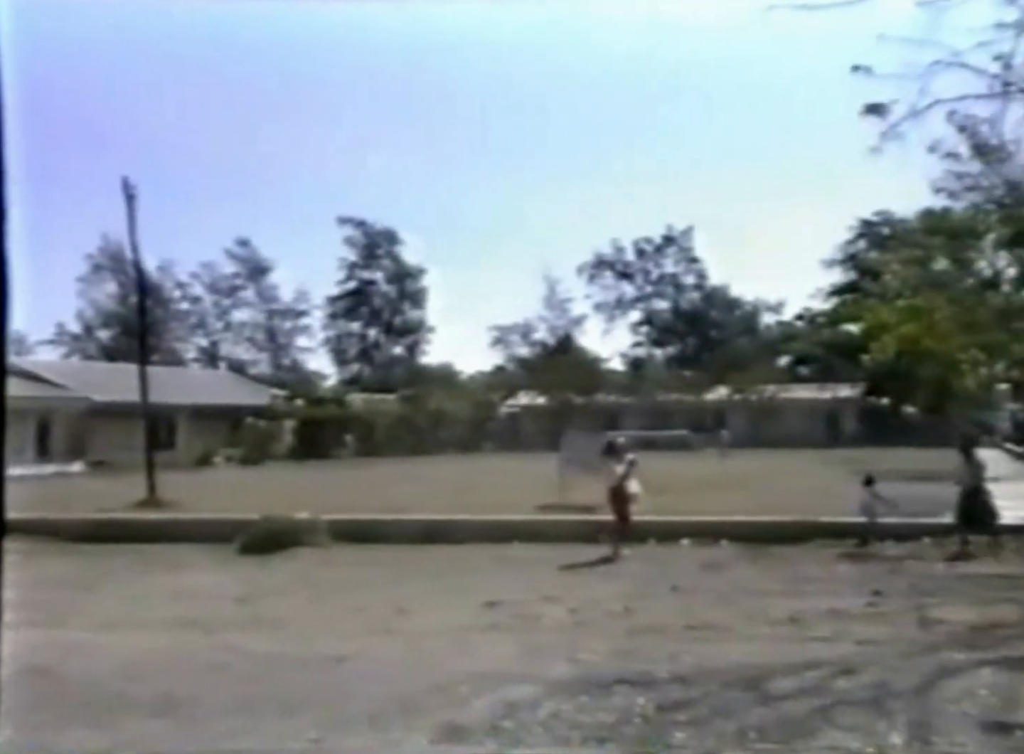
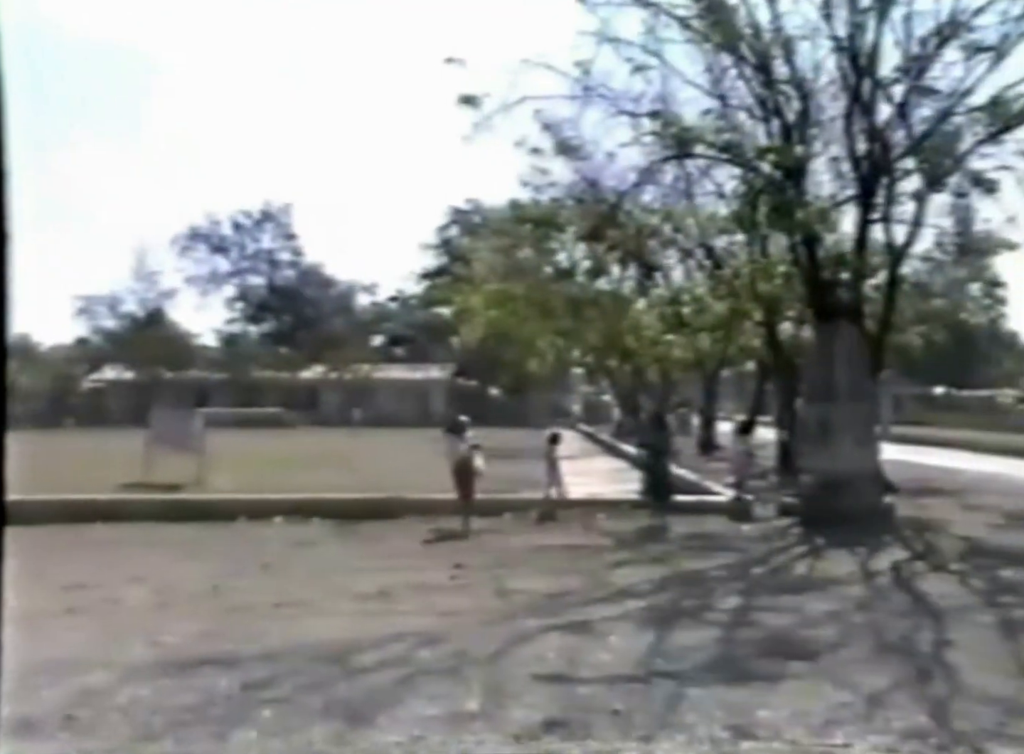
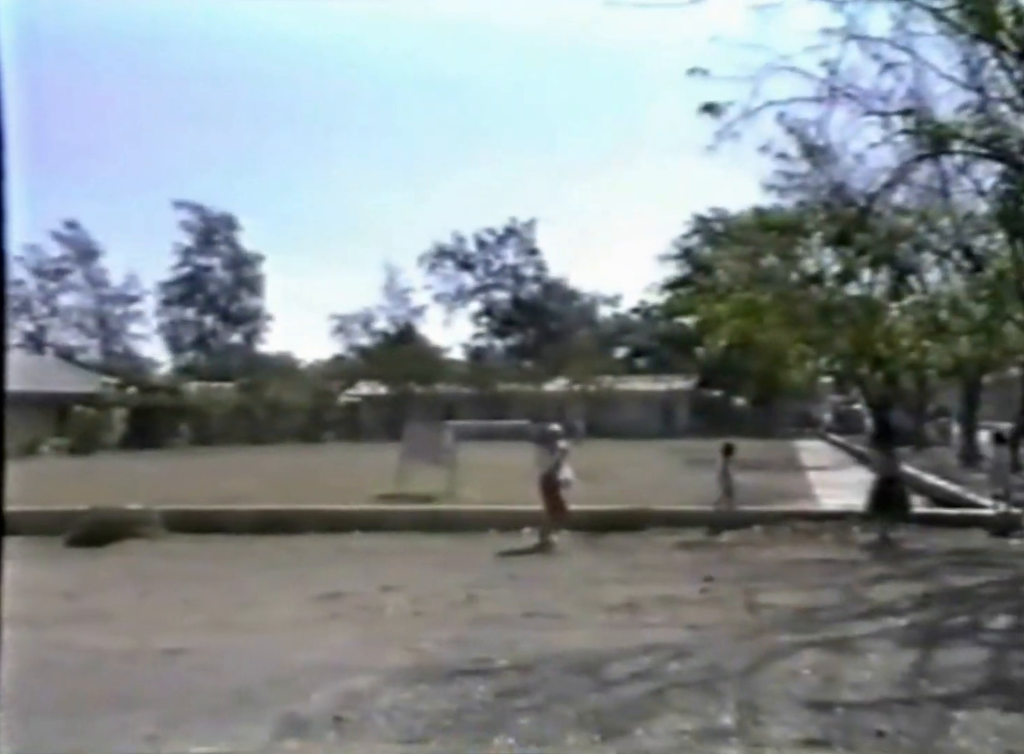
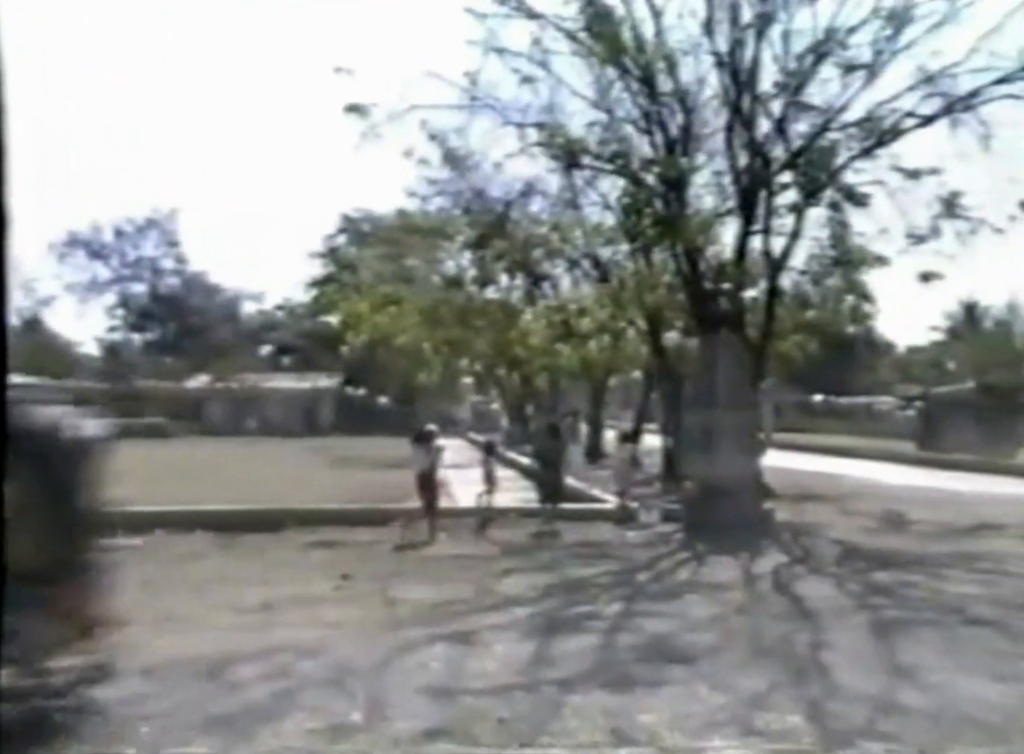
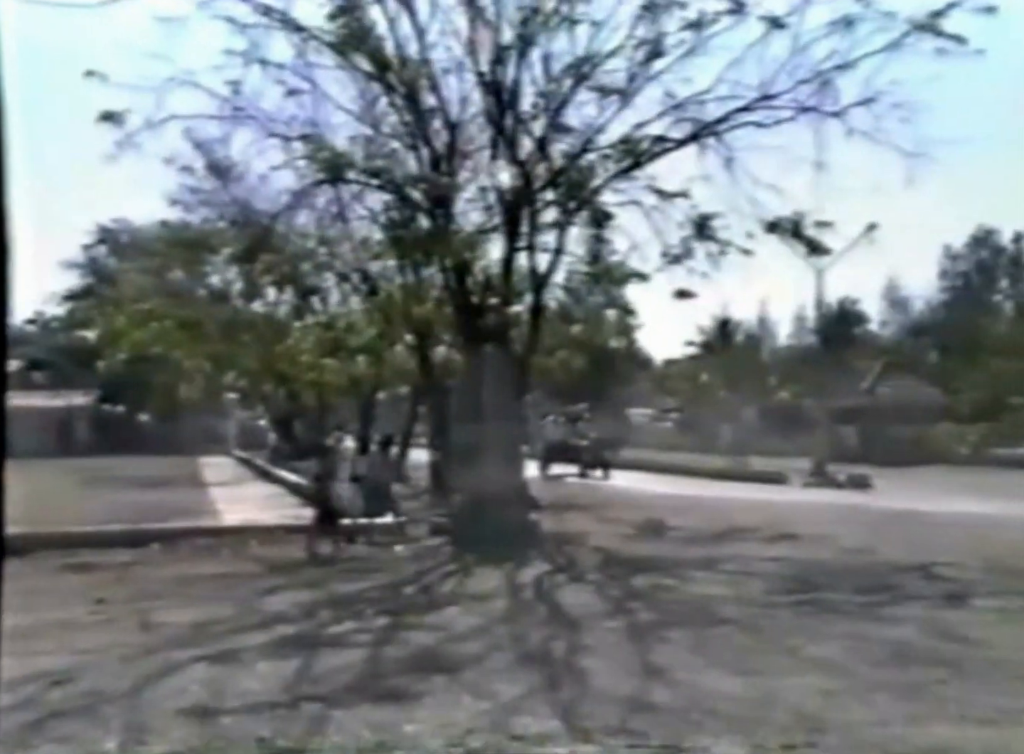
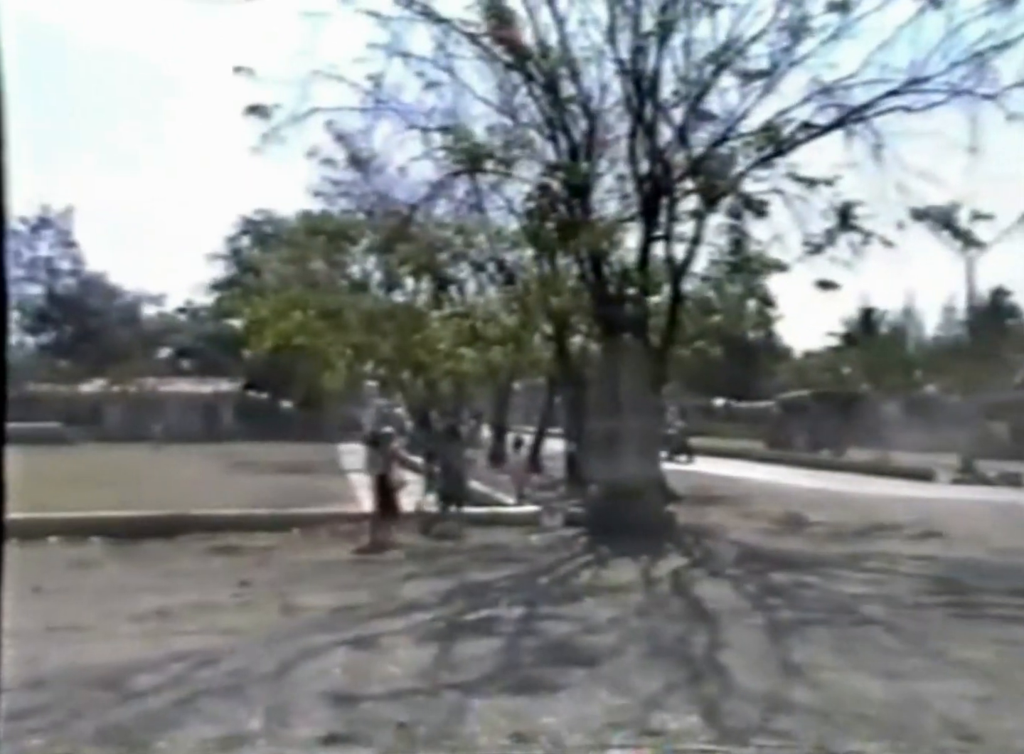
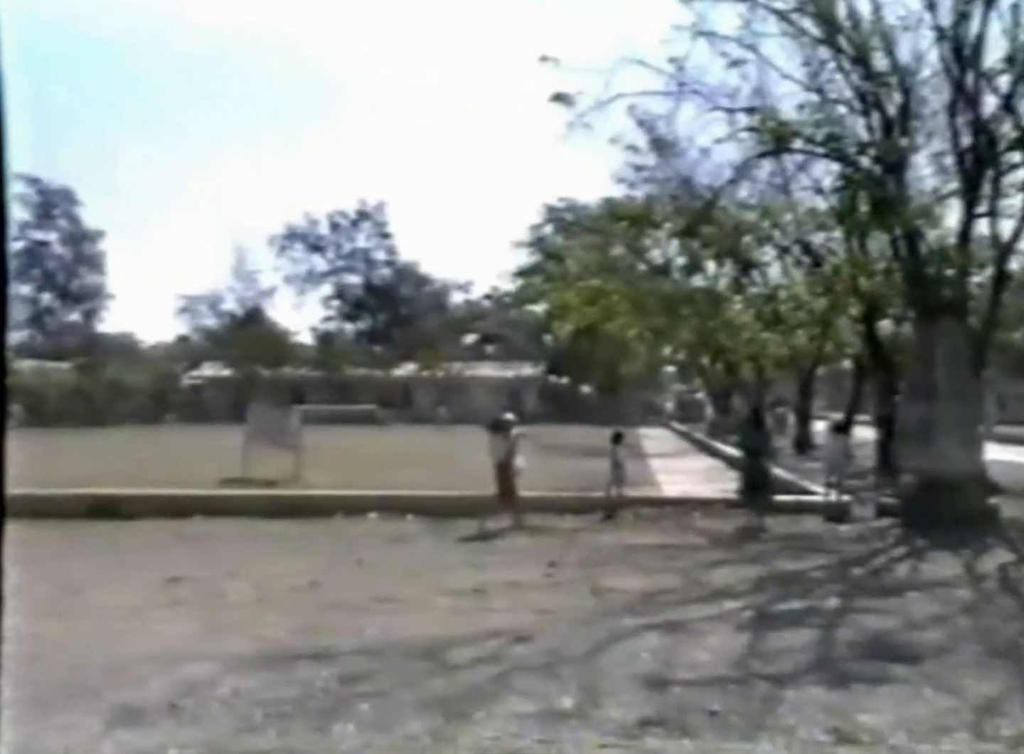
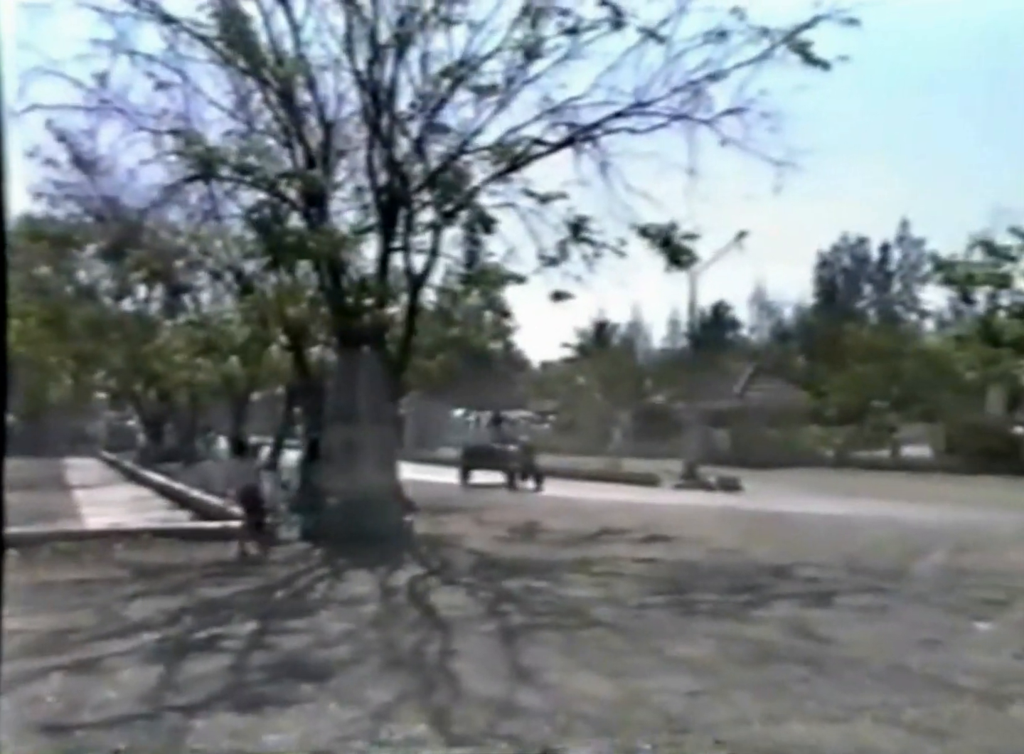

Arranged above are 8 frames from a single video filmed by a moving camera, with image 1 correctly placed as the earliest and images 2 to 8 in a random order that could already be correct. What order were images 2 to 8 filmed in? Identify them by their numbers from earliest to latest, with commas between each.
3, 7, 2, 4, 6, 5, 8
